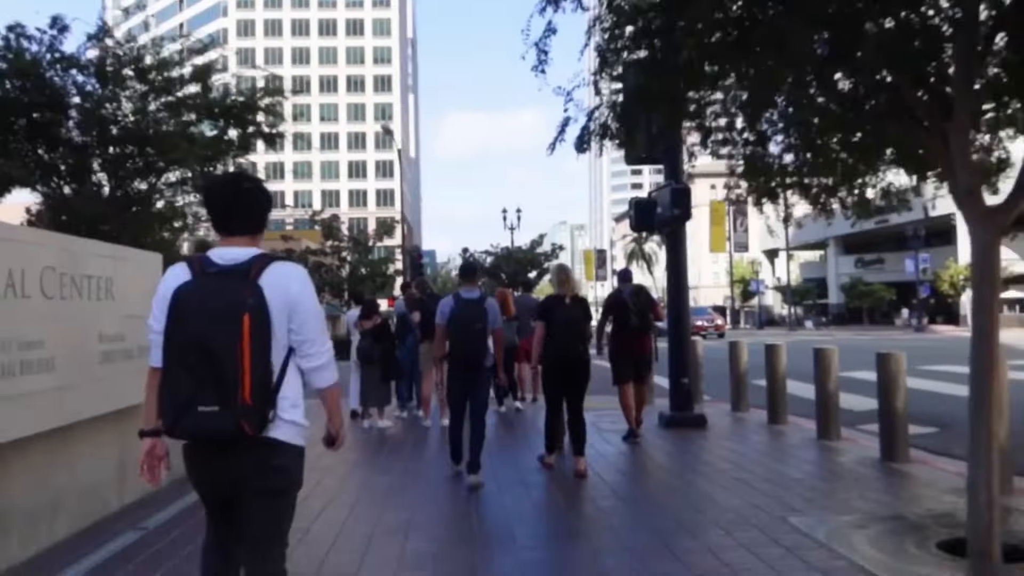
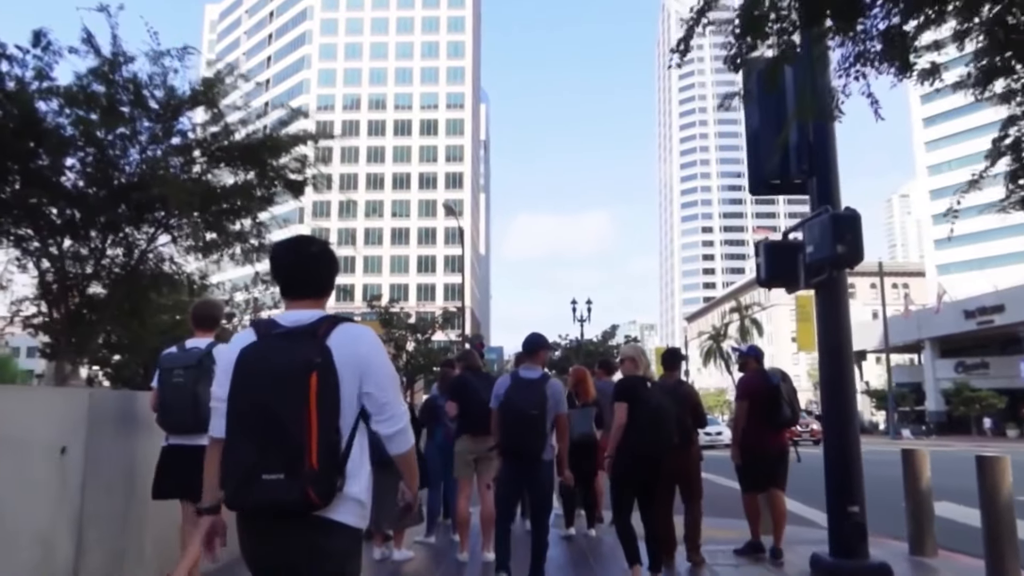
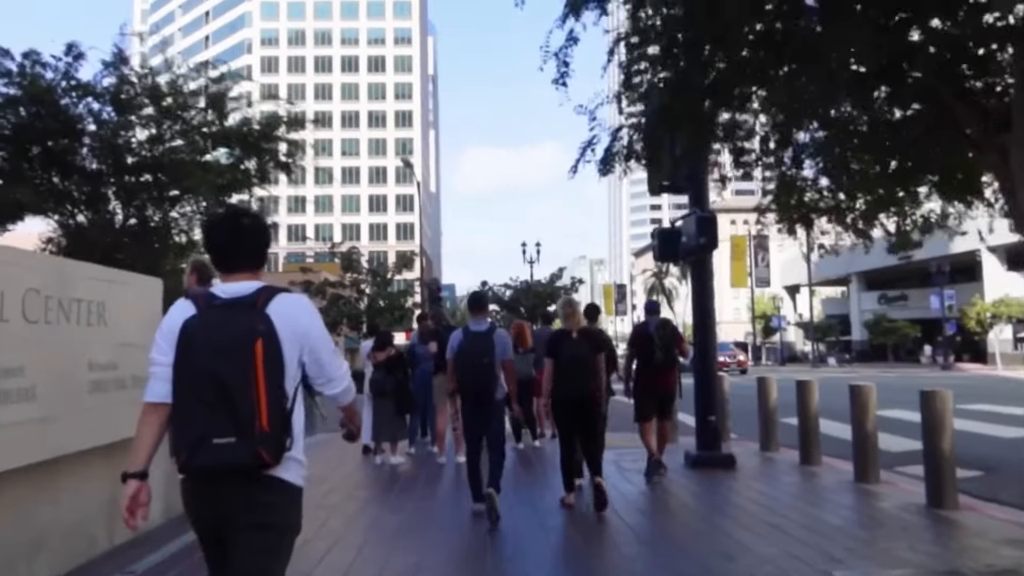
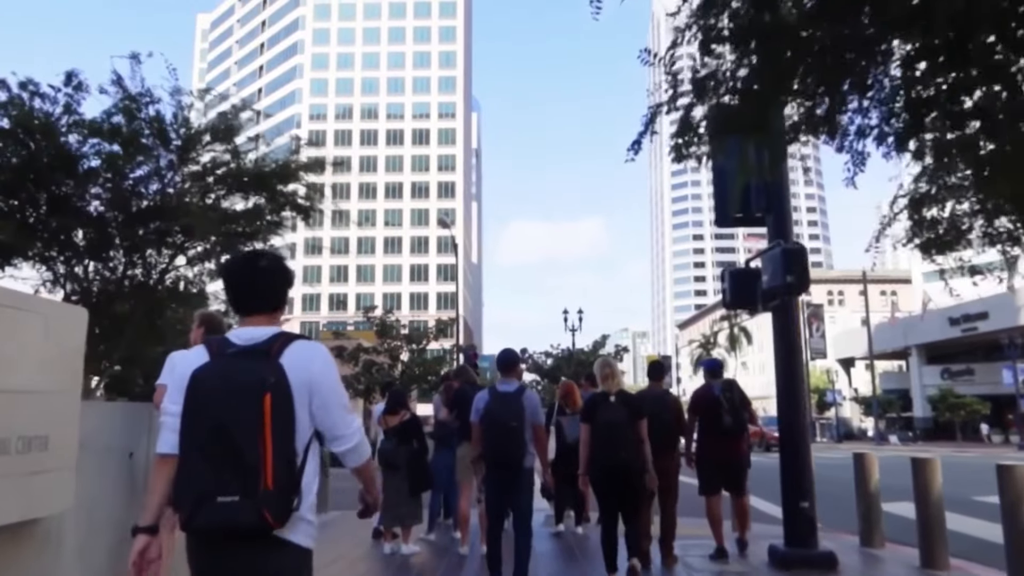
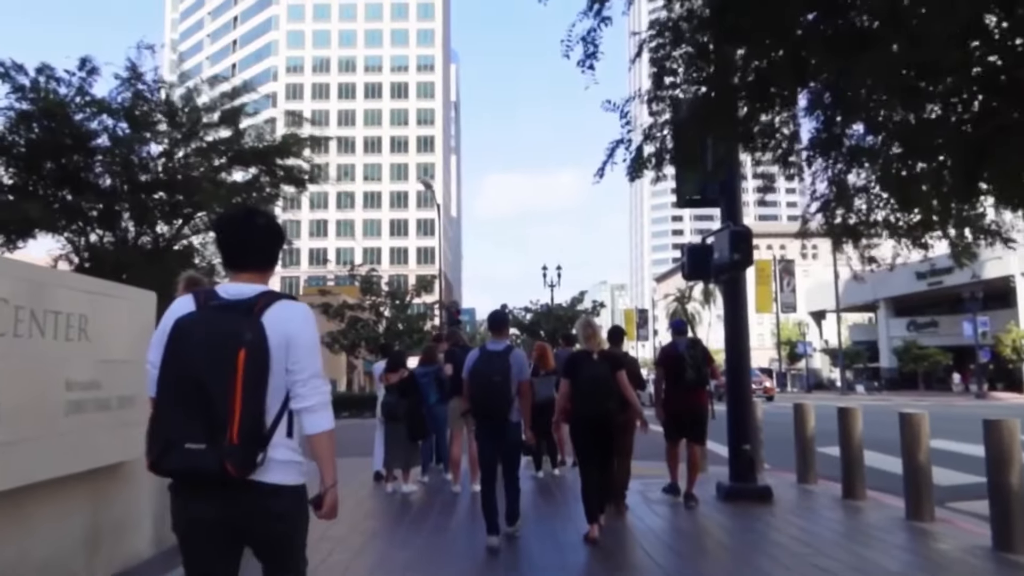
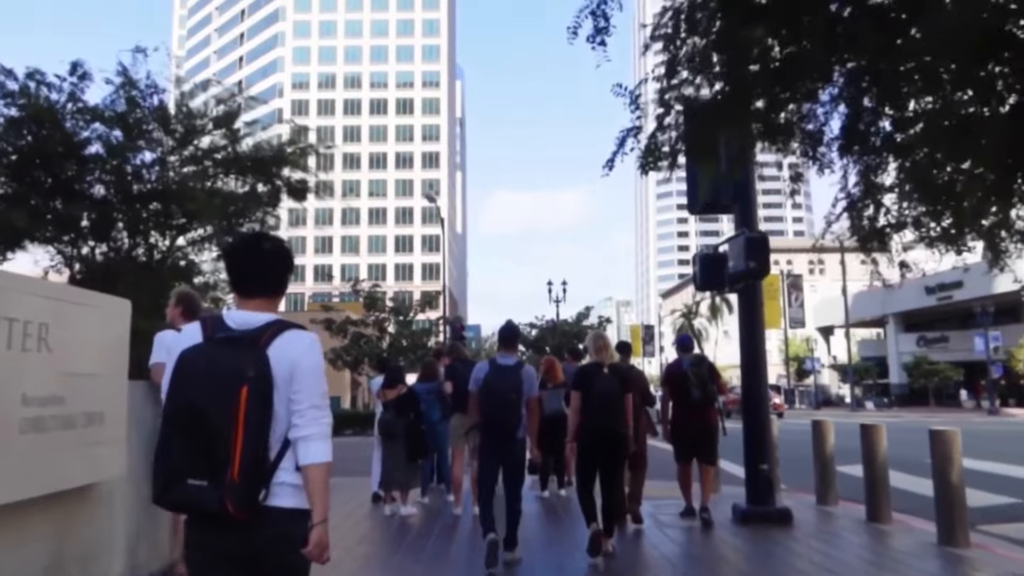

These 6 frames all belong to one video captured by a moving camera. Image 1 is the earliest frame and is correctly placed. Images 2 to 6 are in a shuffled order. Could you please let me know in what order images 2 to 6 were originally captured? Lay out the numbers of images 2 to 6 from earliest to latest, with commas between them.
3, 5, 6, 4, 2
